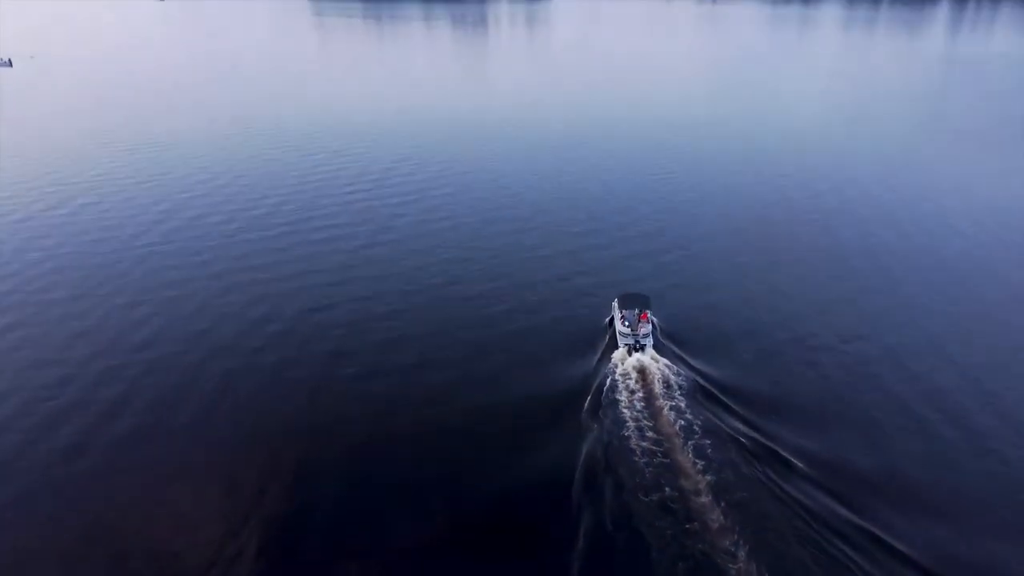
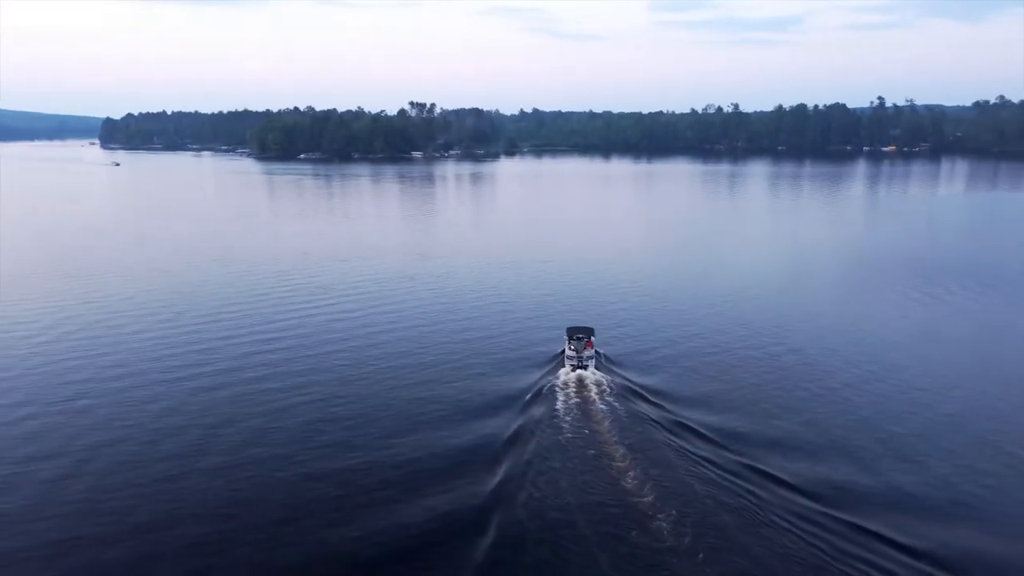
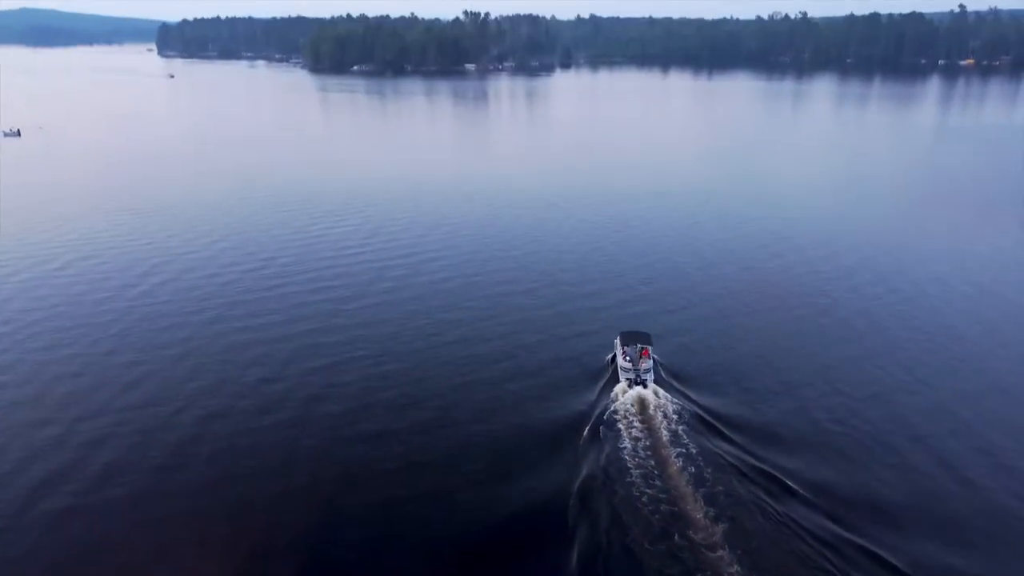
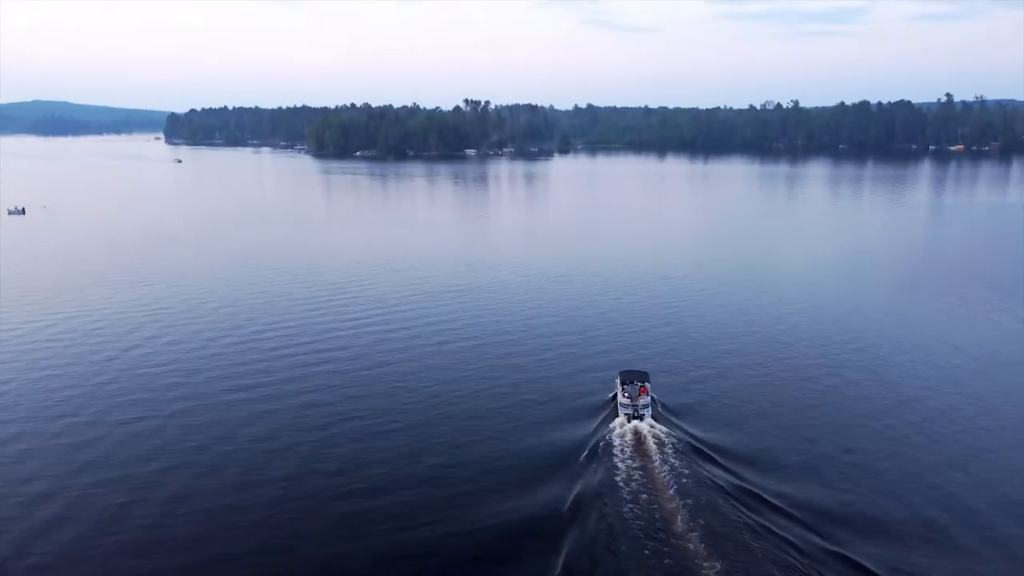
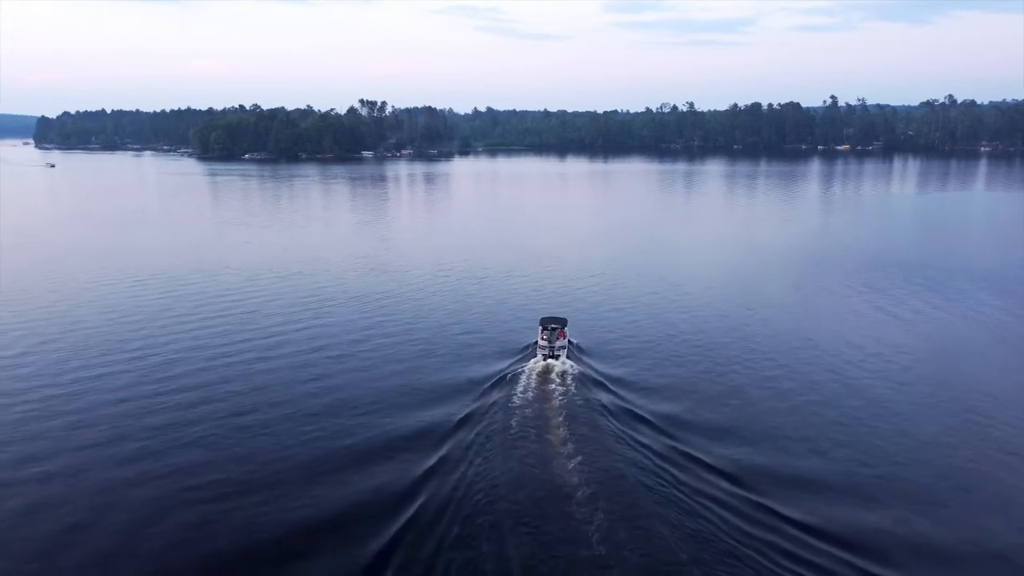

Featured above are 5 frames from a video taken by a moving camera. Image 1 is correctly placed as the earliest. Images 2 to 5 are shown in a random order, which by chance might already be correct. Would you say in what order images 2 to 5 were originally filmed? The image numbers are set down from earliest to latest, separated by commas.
3, 4, 2, 5
